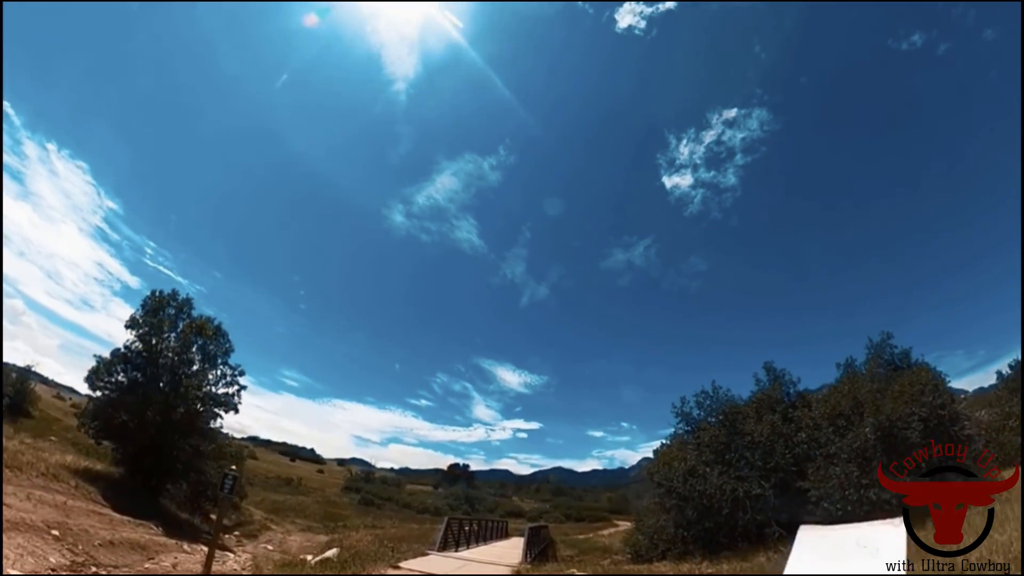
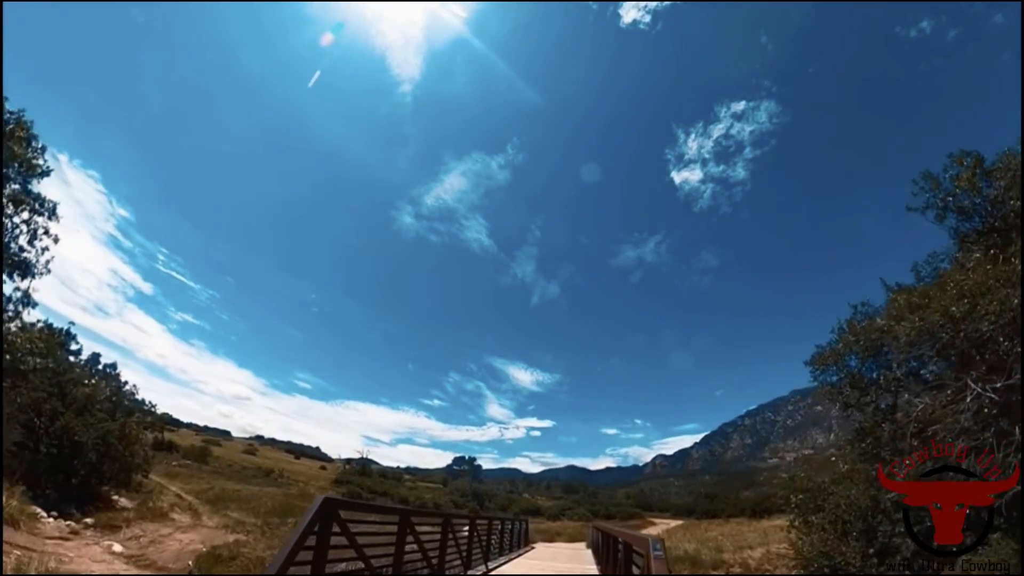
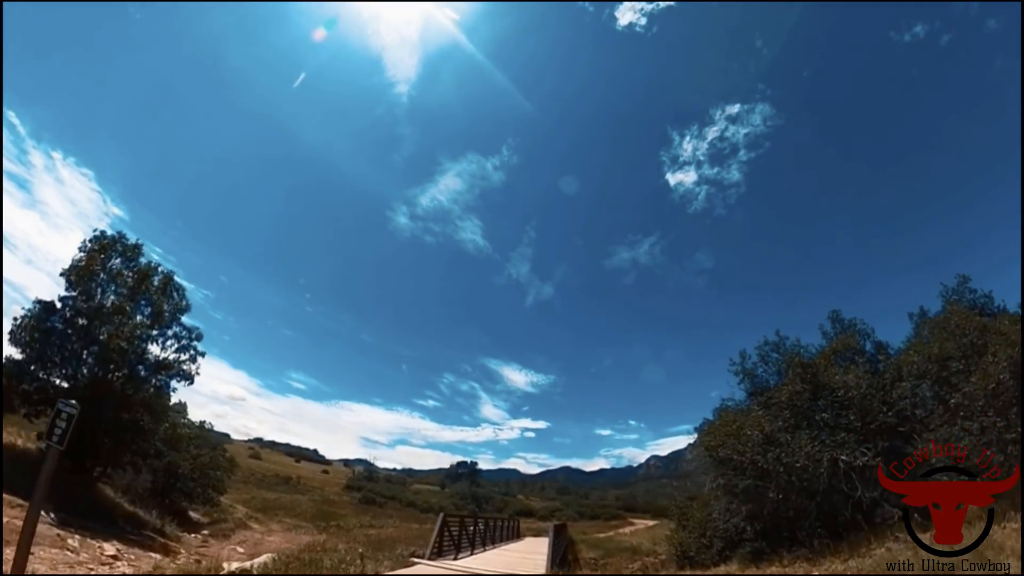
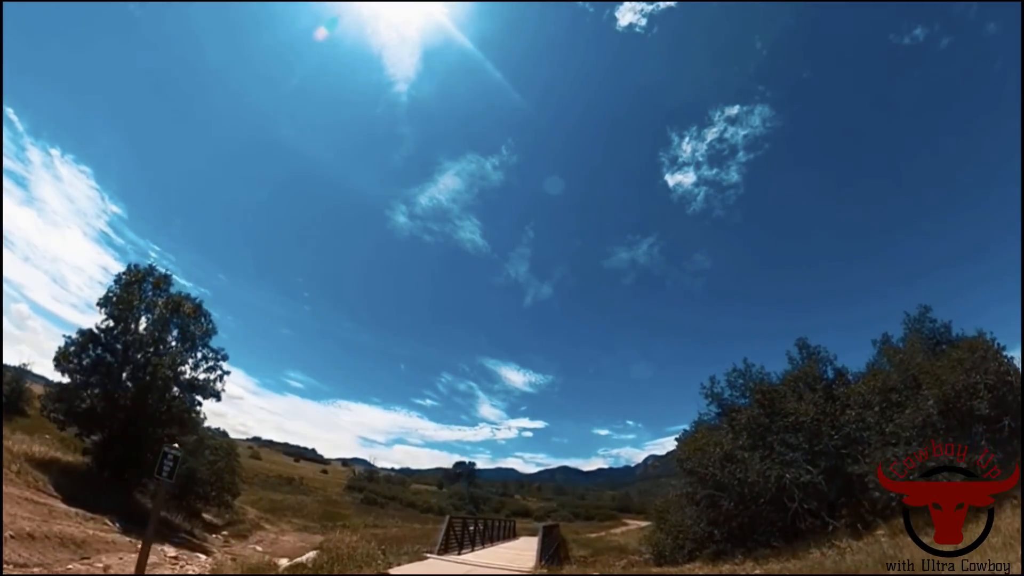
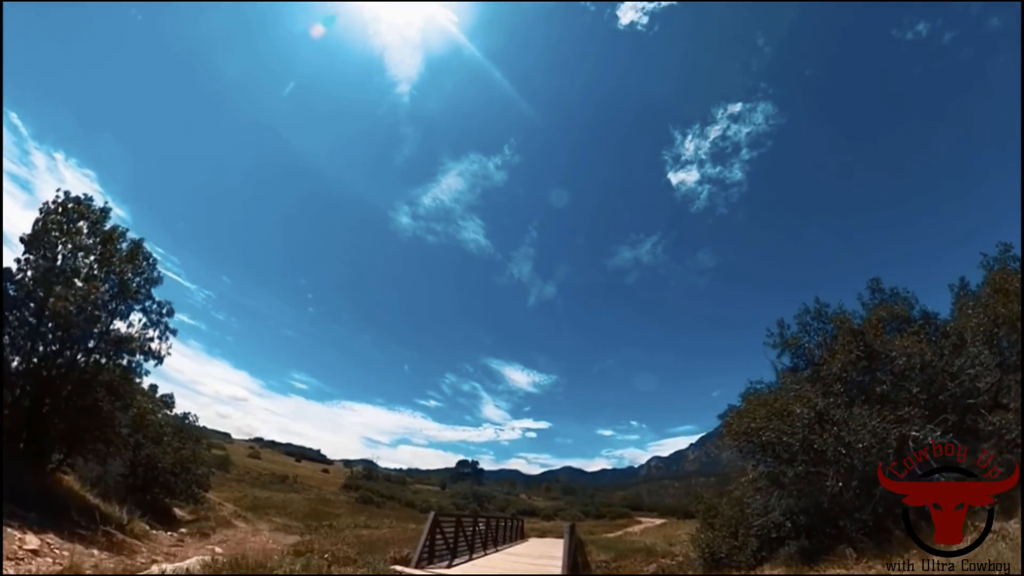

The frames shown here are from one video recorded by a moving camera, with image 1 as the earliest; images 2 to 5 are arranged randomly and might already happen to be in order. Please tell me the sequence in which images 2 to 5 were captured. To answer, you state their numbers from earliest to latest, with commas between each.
4, 3, 5, 2
